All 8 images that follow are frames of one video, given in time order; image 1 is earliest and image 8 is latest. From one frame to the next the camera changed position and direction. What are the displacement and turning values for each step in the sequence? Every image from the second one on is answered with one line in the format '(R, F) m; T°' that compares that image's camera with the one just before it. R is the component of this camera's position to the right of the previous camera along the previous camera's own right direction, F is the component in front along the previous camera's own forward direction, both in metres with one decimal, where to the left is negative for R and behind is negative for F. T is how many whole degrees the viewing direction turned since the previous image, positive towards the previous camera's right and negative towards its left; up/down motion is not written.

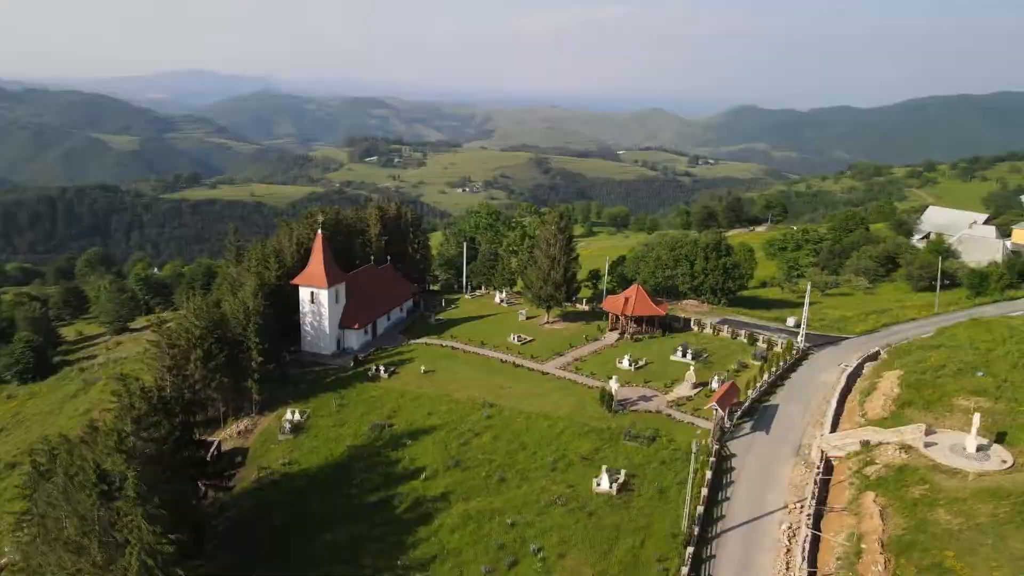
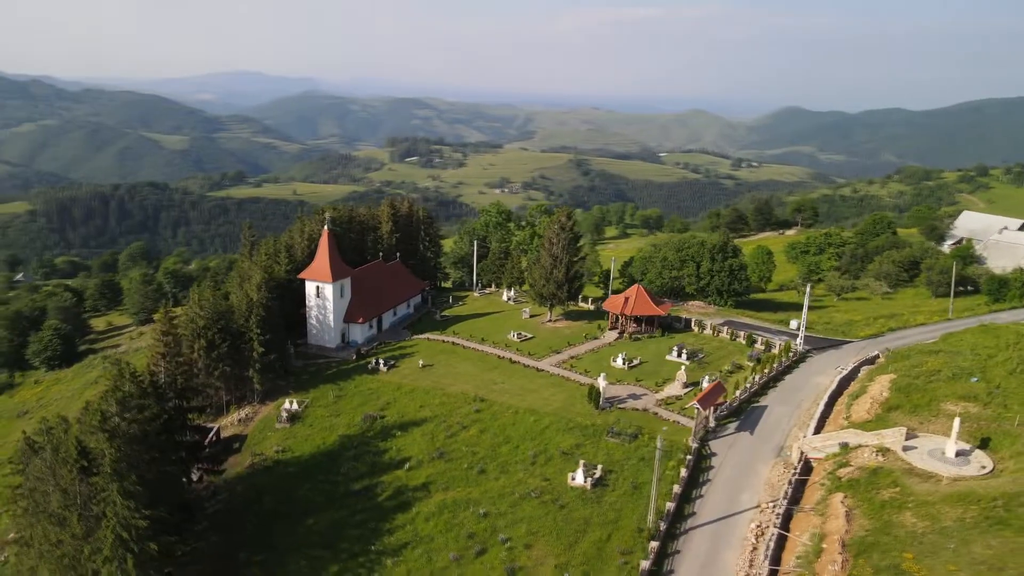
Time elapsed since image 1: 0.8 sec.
(+2.9, -0.6) m; -3°
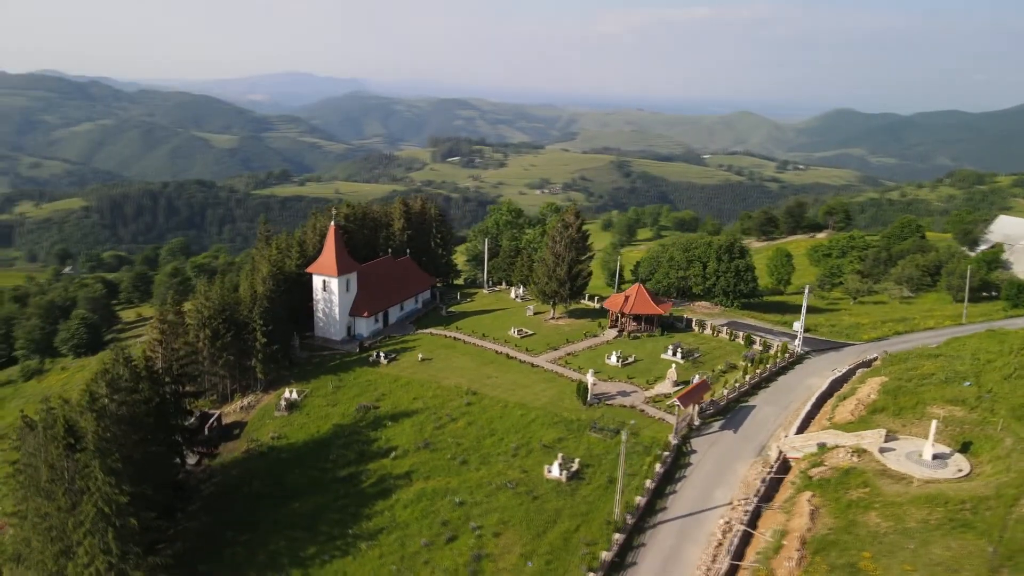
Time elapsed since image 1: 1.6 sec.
(+2.9, -0.6) m; -3°
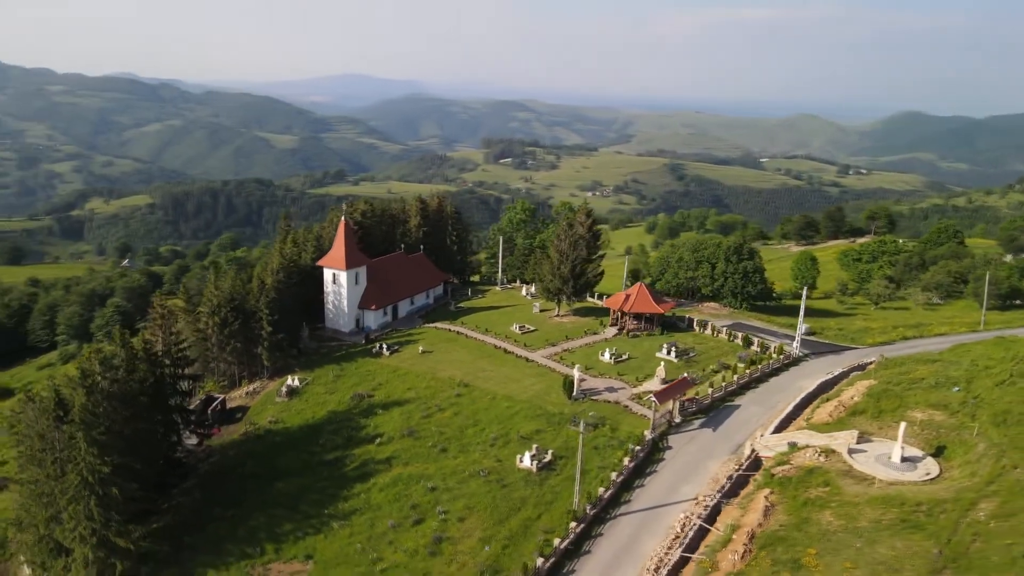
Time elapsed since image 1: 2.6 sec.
(+3.7, -0.8) m; -4°
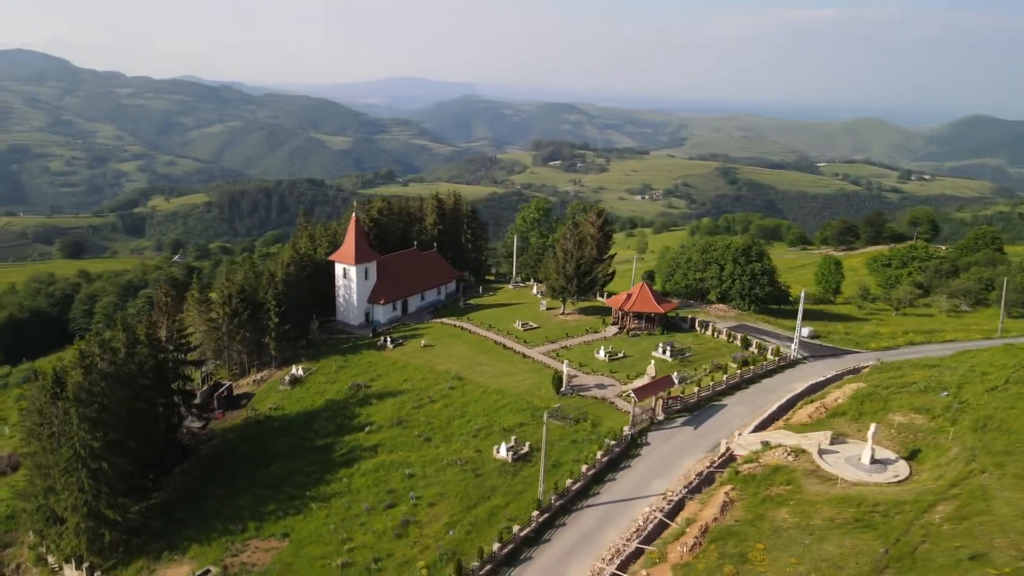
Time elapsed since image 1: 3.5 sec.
(+3.4, -0.7) m; -4°
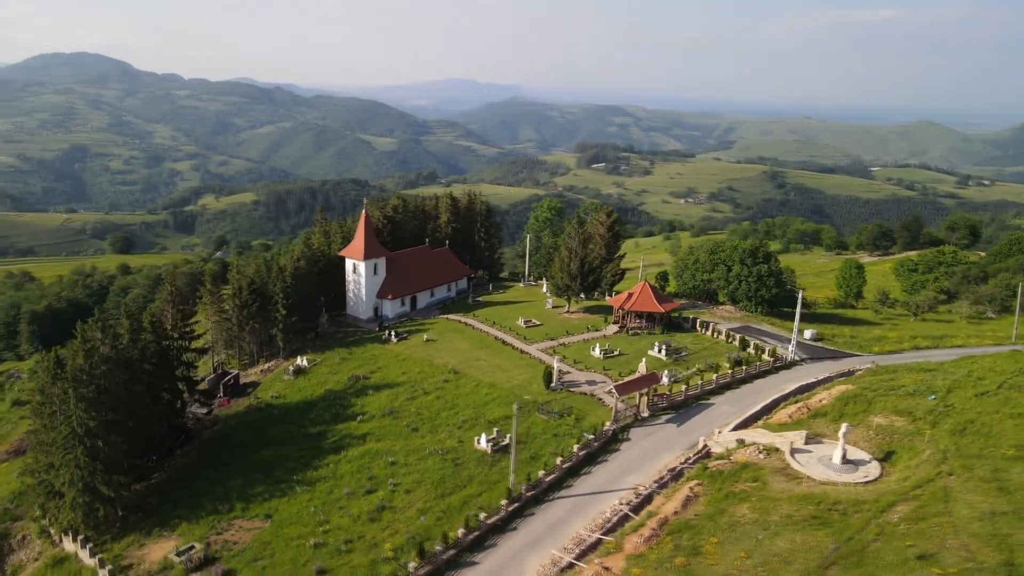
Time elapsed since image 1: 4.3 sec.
(+3.0, -0.7) m; -3°
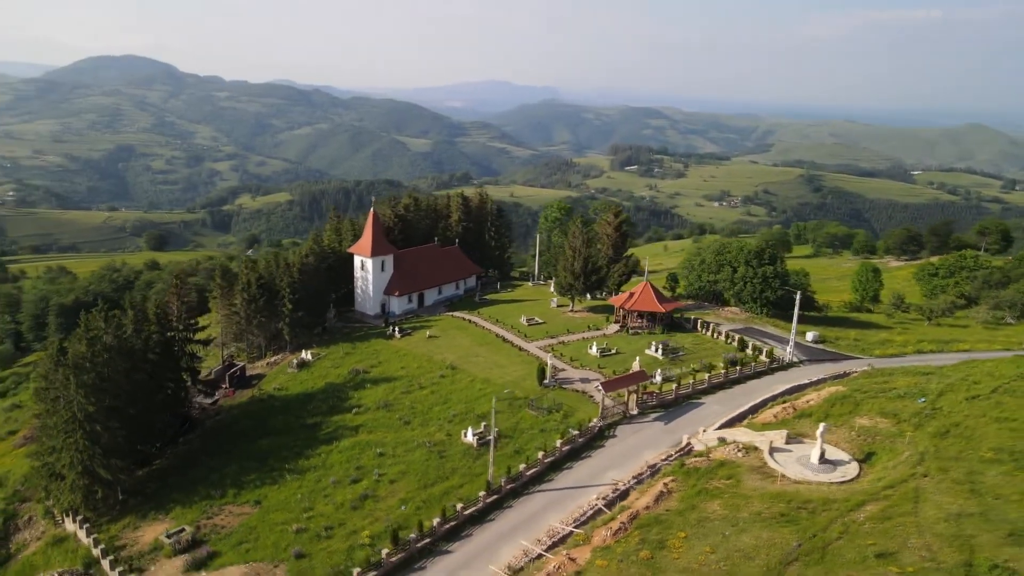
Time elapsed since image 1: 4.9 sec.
(+2.3, -0.5) m; -2°
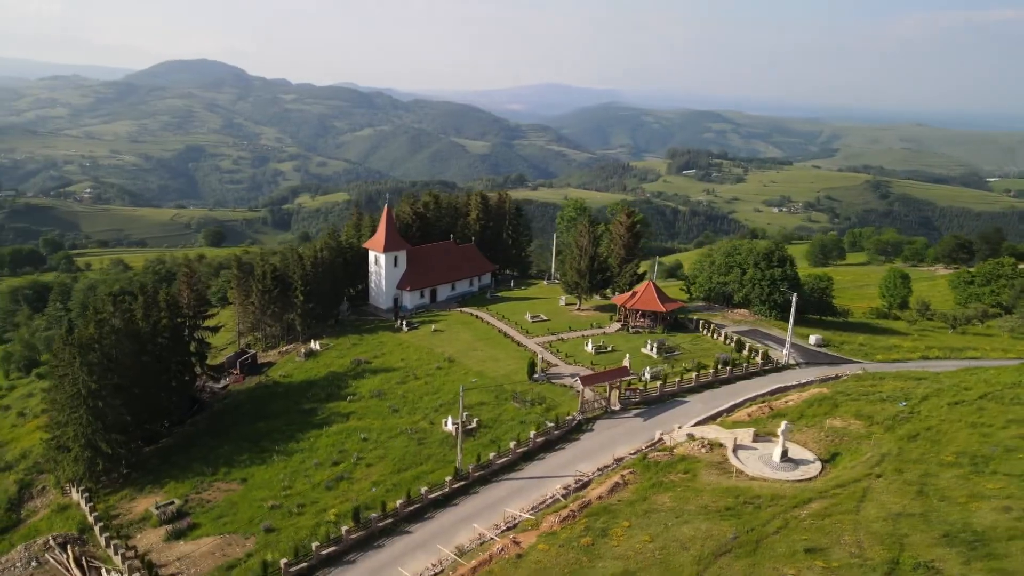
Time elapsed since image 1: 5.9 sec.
(+3.9, -0.8) m; -4°
